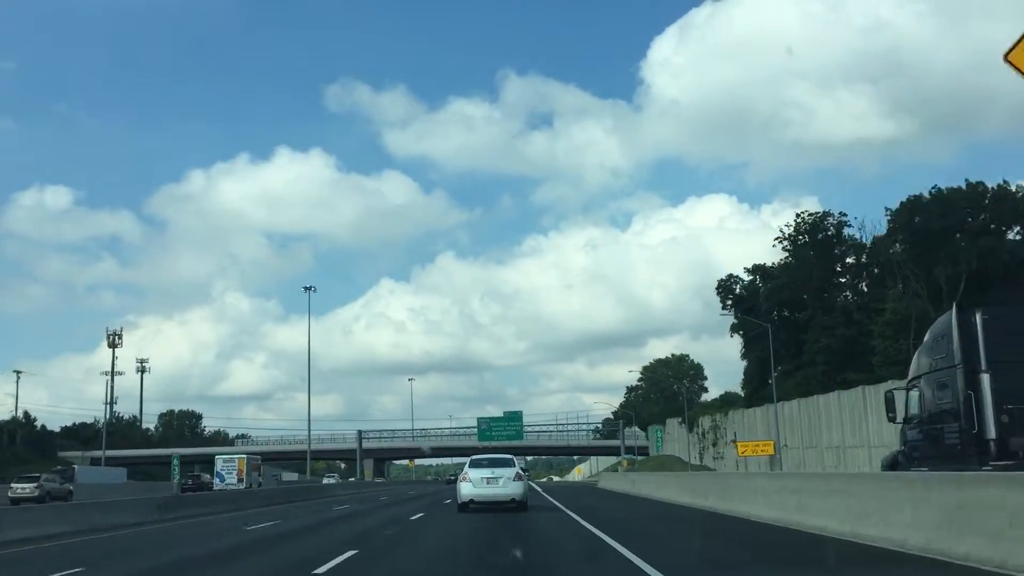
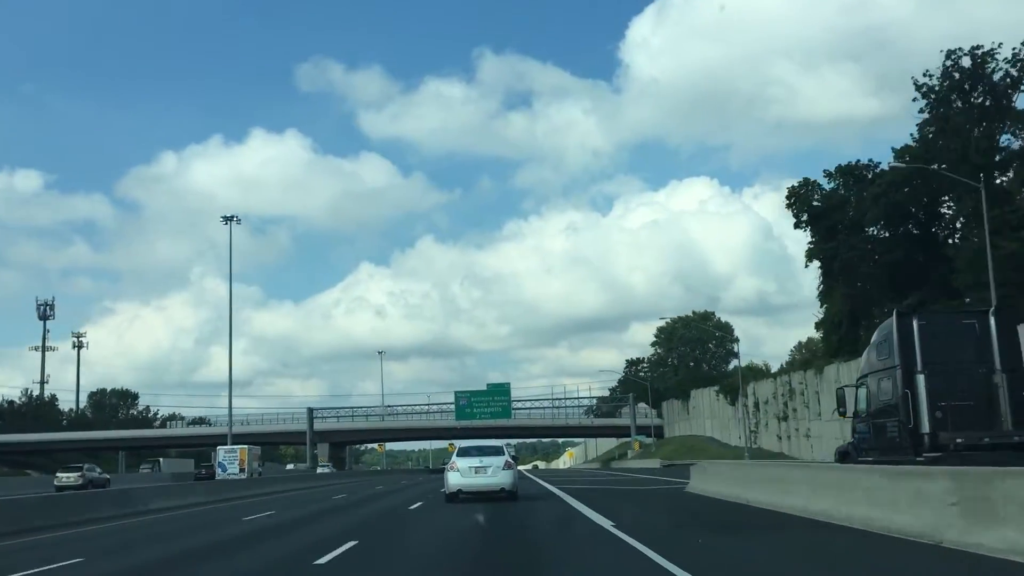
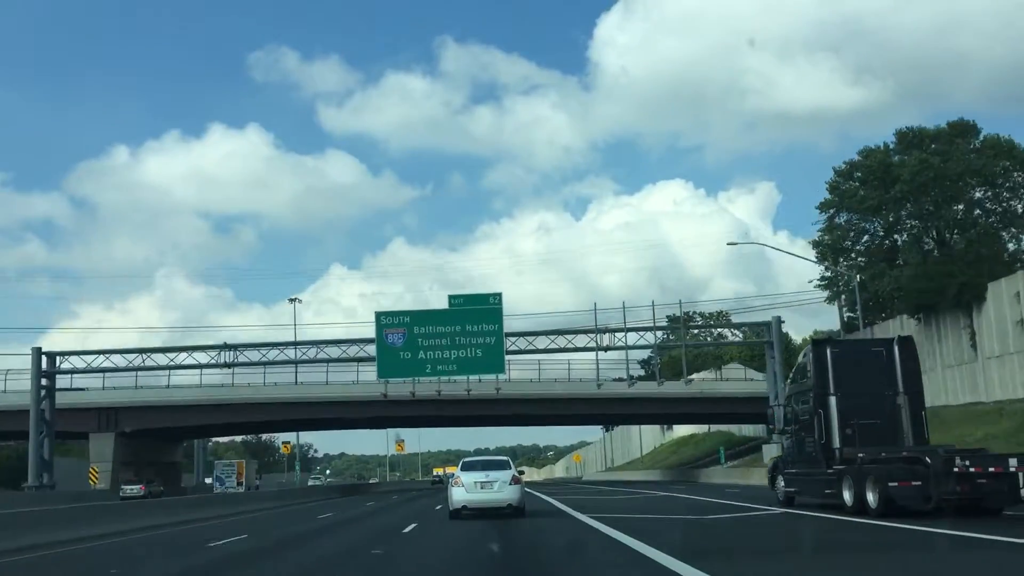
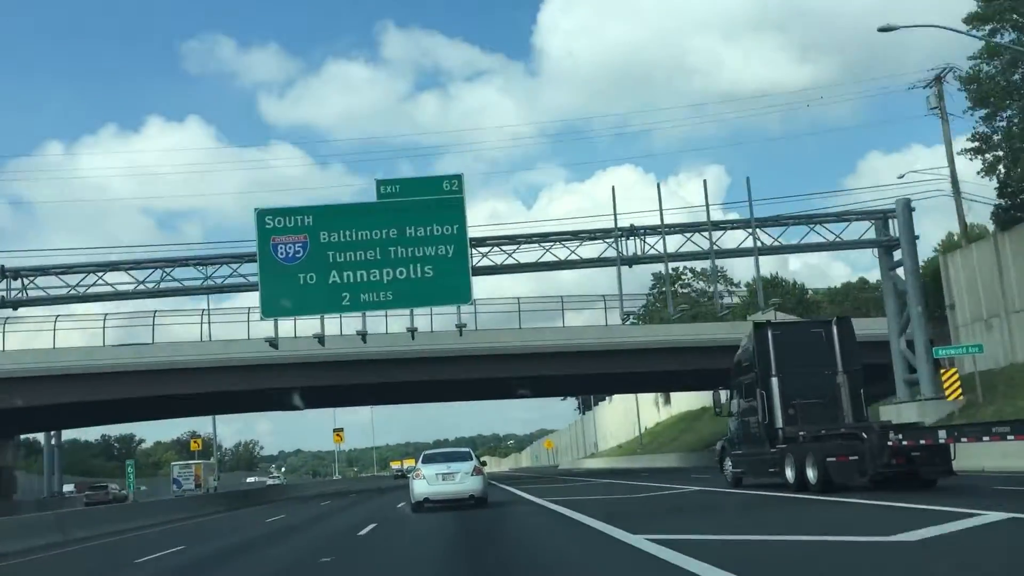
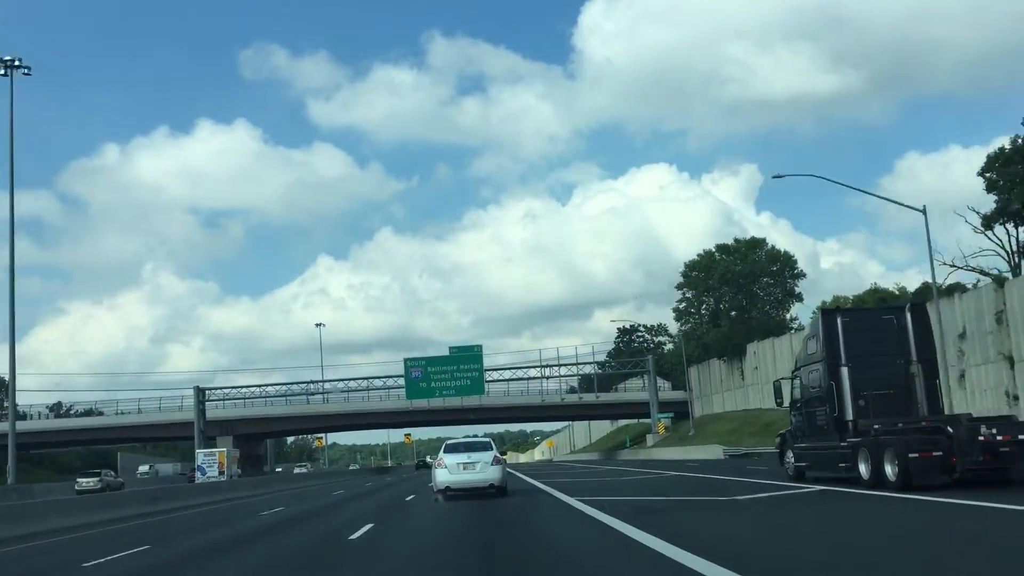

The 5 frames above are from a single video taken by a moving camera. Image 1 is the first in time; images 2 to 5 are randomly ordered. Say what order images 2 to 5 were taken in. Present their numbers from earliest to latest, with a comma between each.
2, 5, 3, 4
